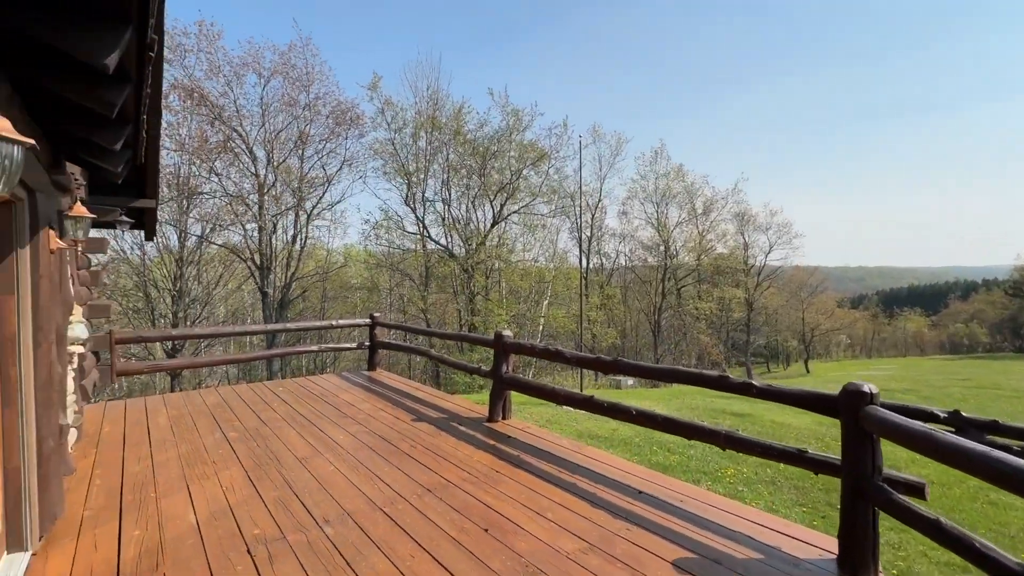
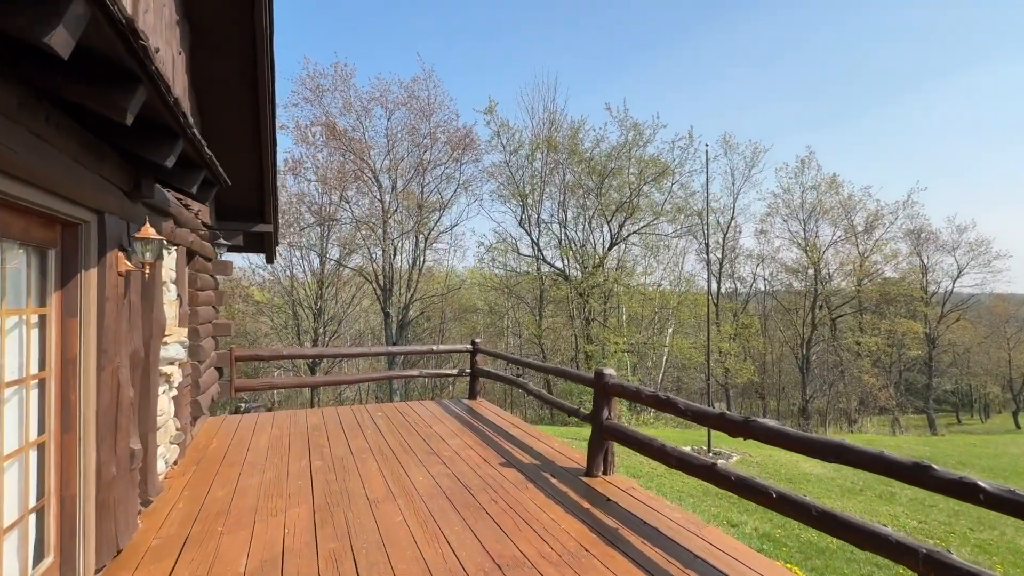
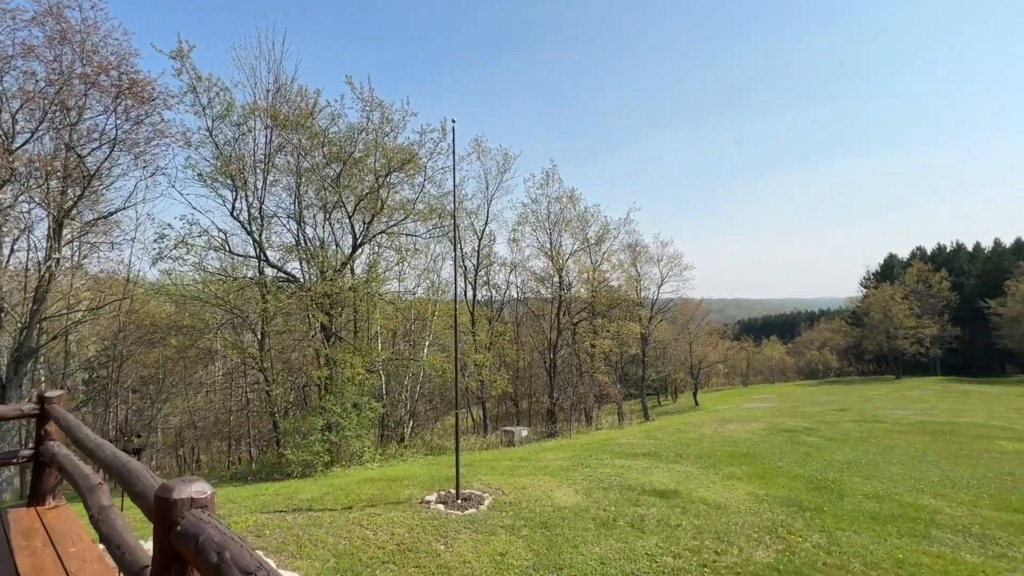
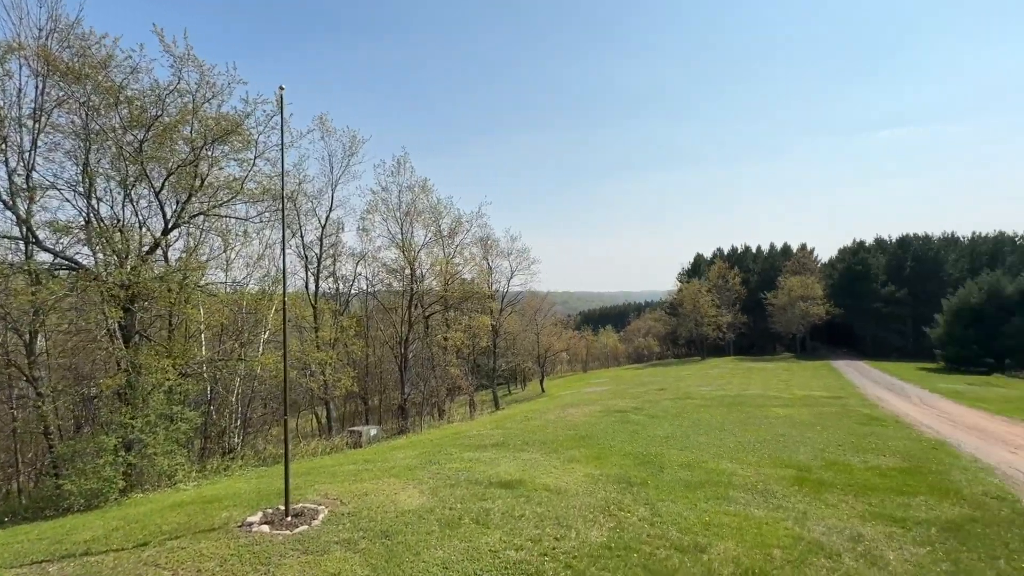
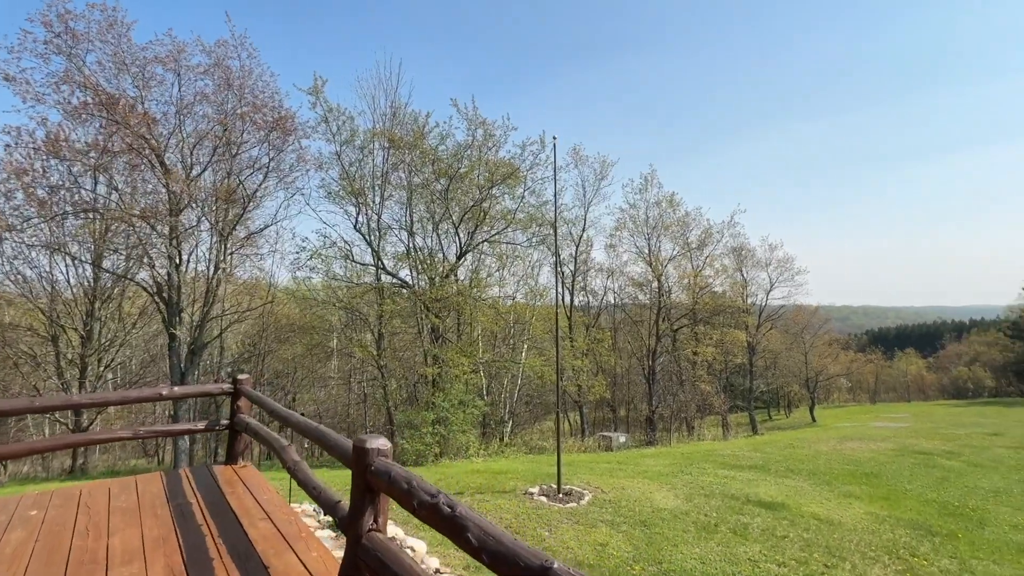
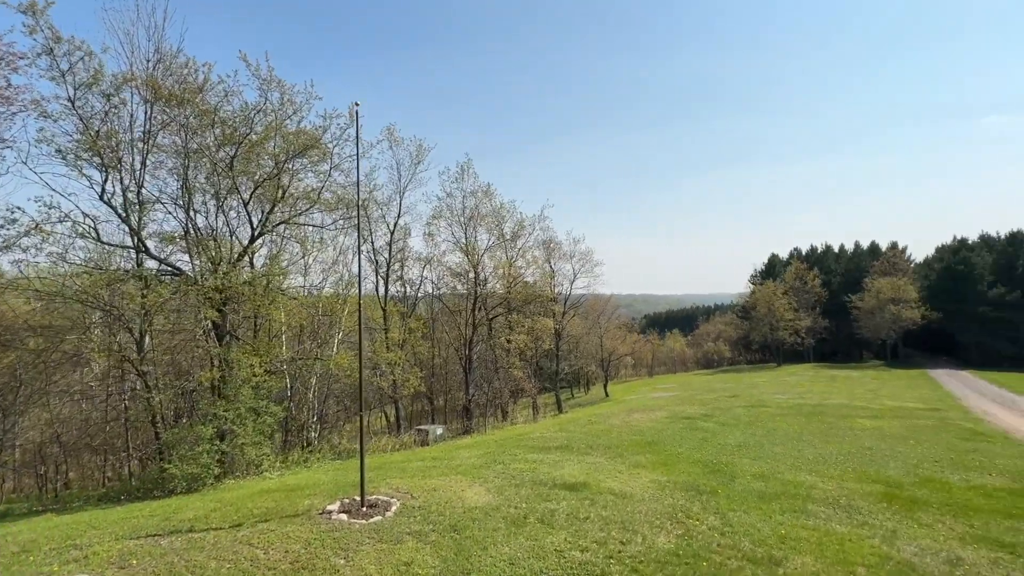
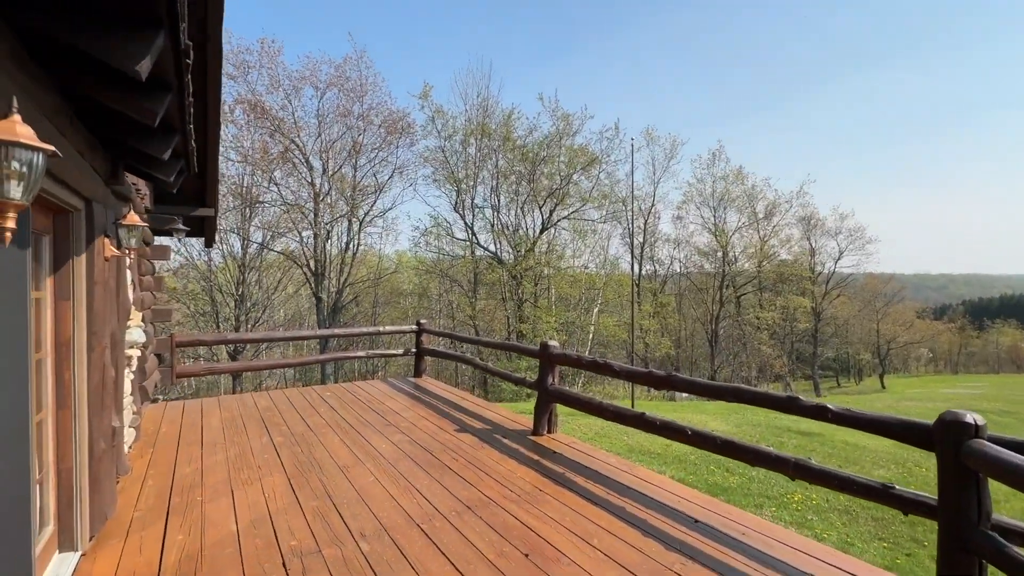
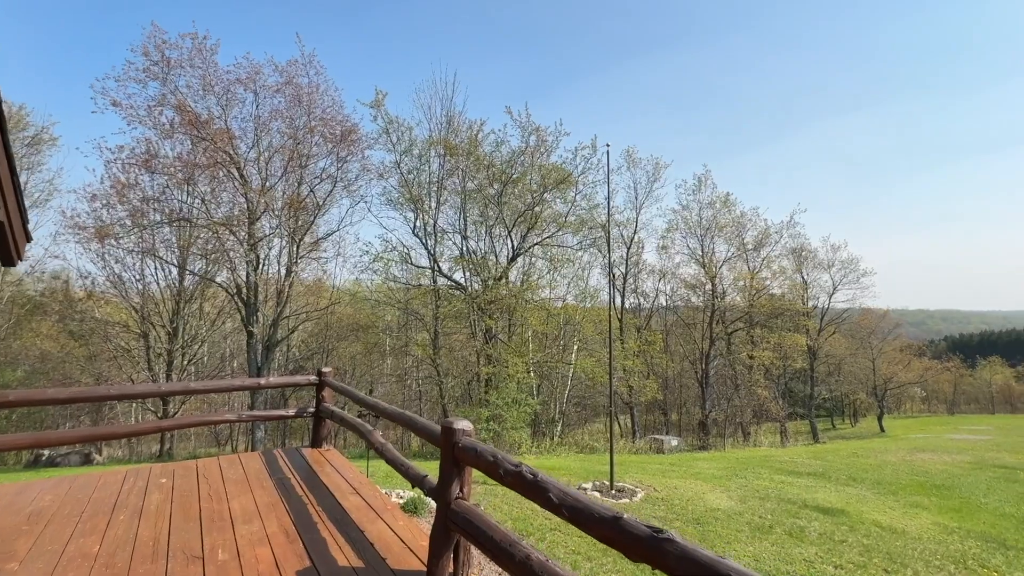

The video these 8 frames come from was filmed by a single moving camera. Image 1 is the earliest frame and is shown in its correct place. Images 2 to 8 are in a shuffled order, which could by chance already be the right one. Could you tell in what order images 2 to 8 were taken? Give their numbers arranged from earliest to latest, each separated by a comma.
7, 2, 8, 5, 3, 6, 4
